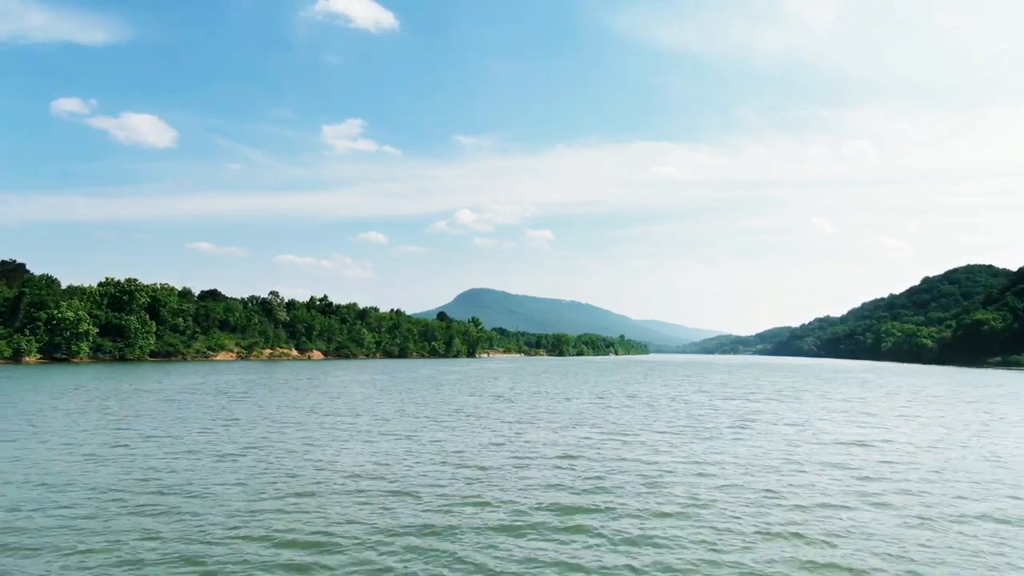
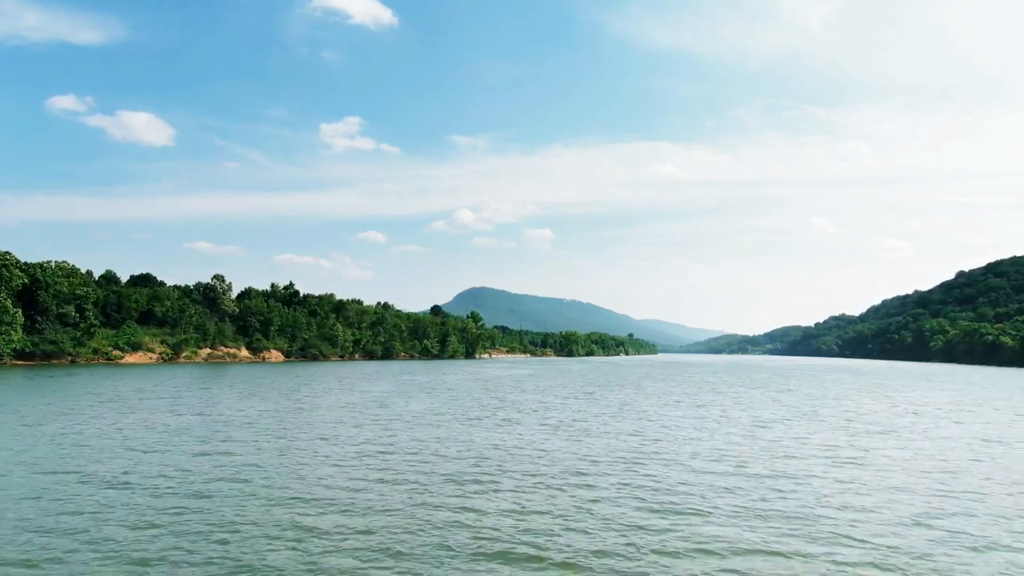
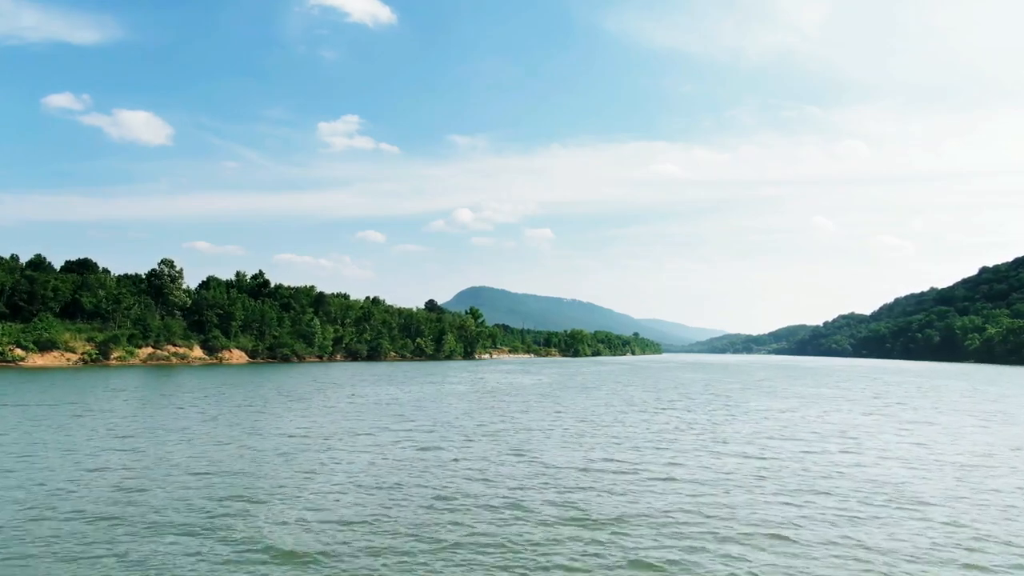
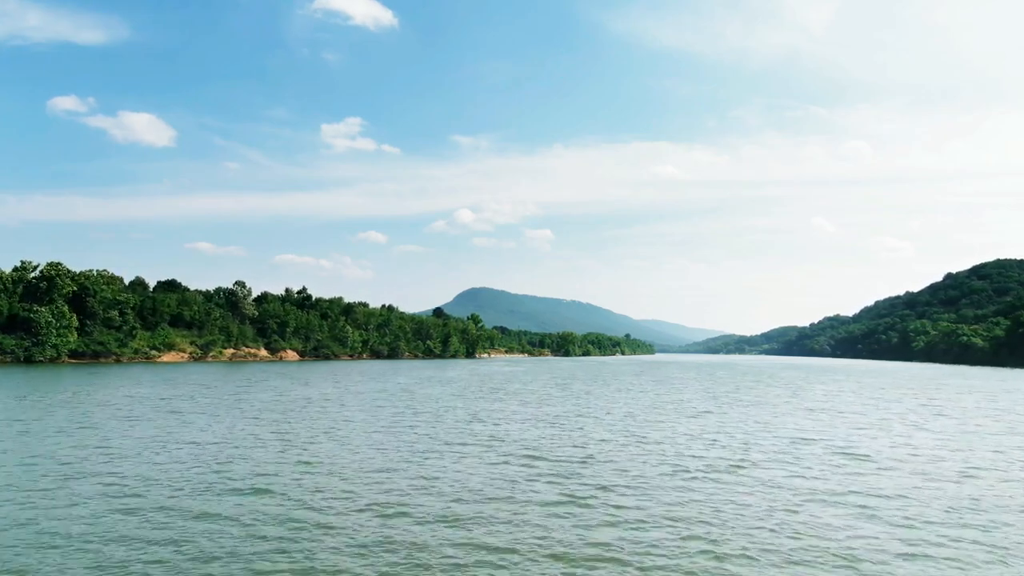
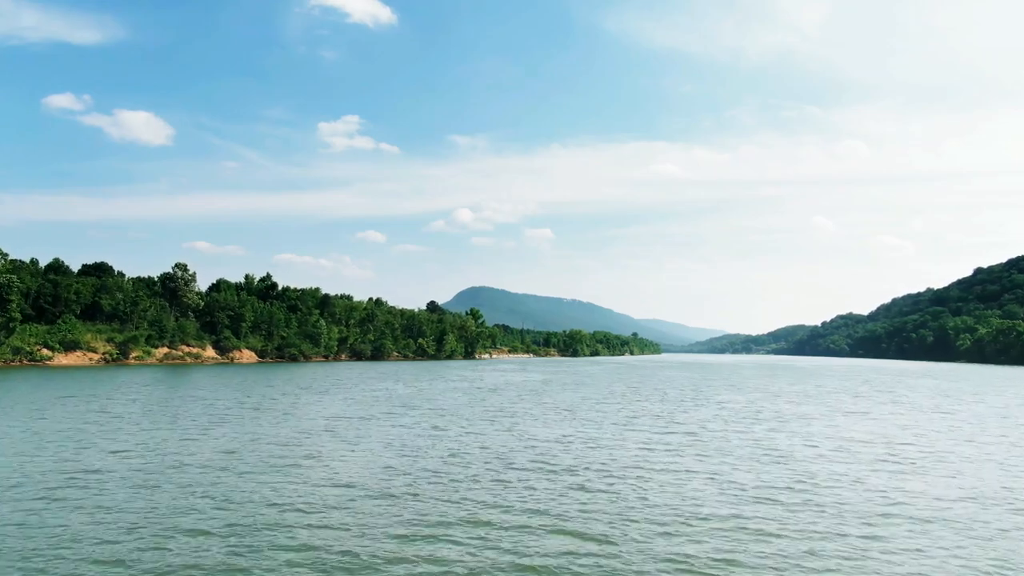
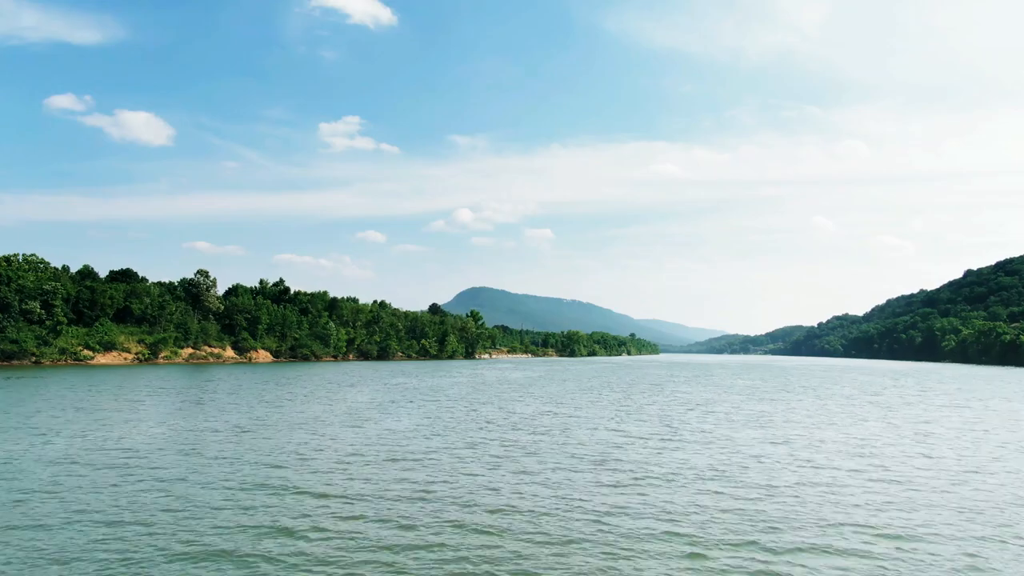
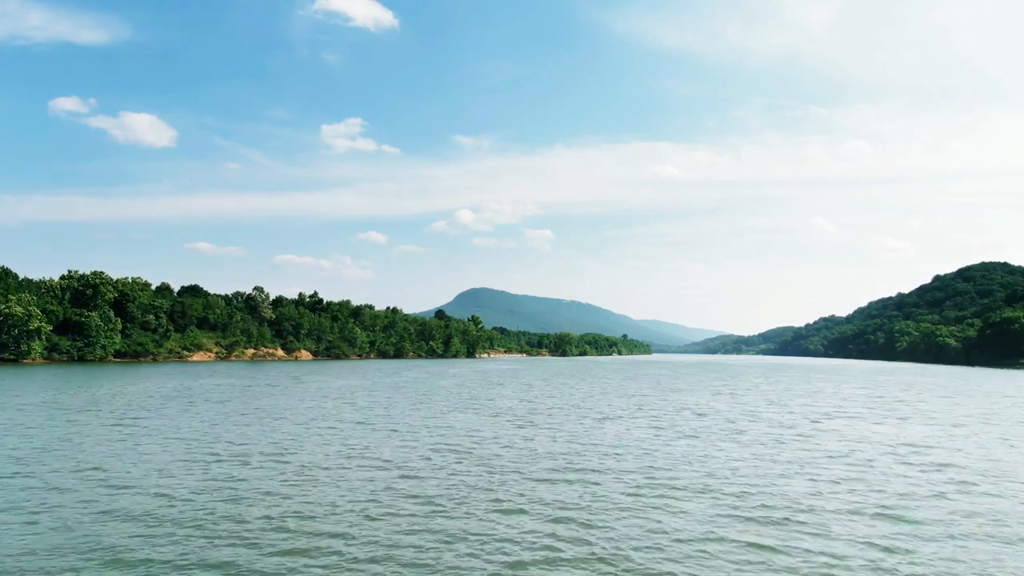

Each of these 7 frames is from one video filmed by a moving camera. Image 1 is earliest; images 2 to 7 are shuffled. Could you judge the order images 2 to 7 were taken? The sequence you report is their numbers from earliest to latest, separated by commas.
7, 4, 2, 6, 5, 3
